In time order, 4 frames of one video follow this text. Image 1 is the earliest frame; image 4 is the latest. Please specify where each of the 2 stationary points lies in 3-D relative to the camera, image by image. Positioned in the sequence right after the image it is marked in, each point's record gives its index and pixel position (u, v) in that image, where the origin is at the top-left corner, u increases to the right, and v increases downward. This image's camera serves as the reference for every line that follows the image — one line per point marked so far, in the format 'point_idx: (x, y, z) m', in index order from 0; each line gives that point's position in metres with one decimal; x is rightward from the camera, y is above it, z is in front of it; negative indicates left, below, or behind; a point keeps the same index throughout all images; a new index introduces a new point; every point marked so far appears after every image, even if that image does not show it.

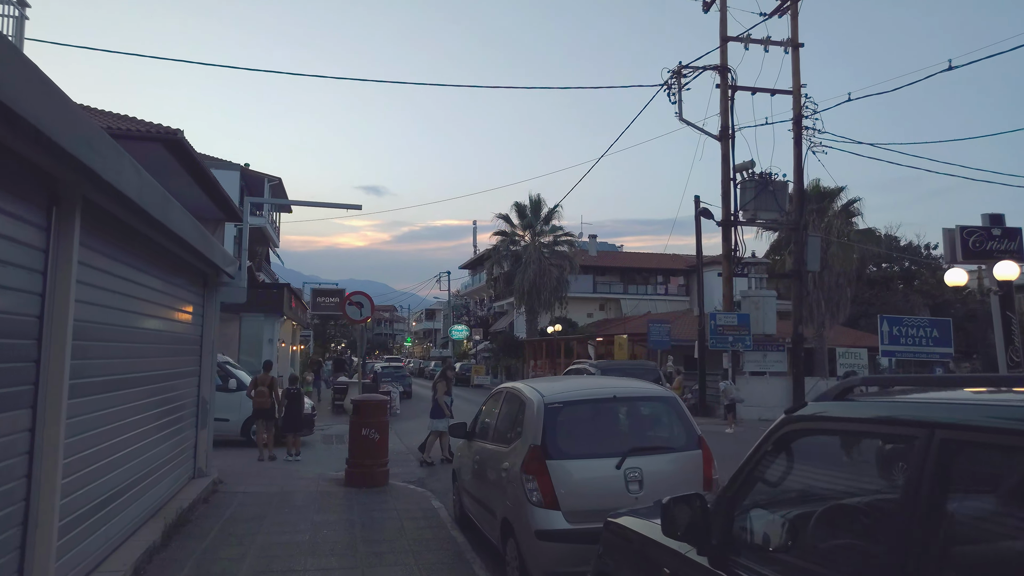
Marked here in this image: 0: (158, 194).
0: (-3.3, +0.8, +7.0) m
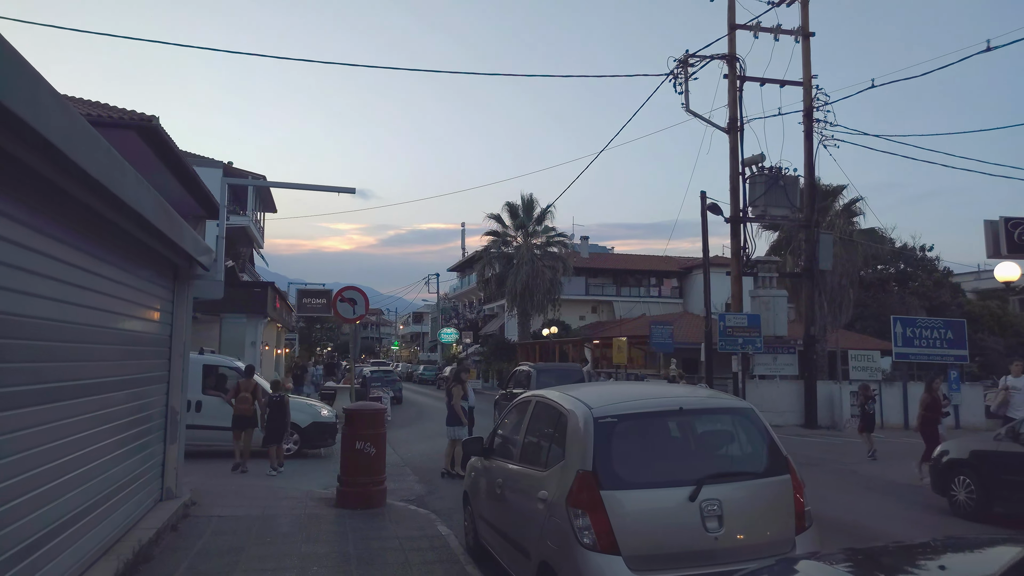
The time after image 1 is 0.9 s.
0: (-3.0, +0.9, +5.8) m
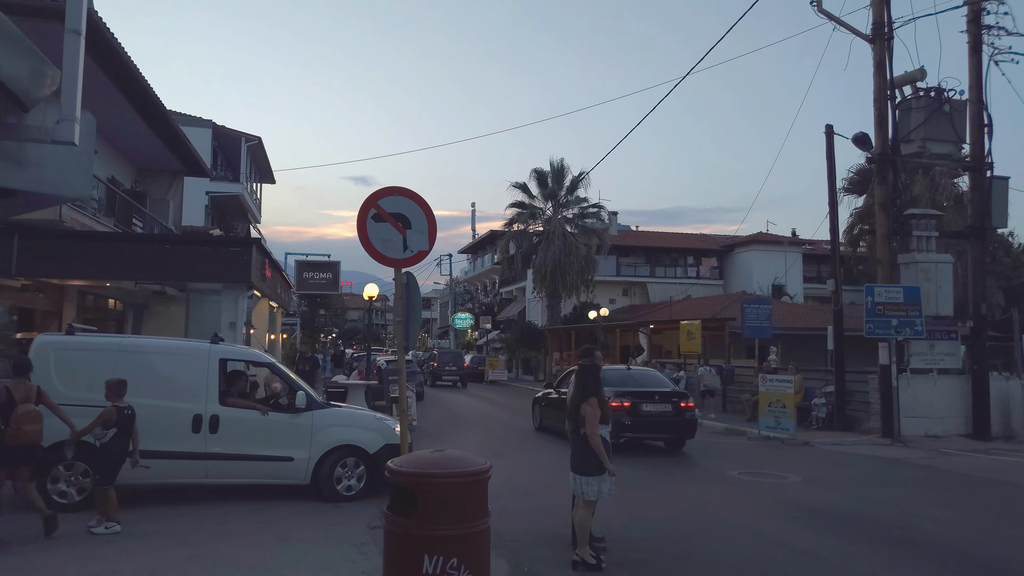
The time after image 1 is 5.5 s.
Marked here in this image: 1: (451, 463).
0: (-1.7, +1.4, +0.5) m
1: (-0.3, -0.8, +3.6) m
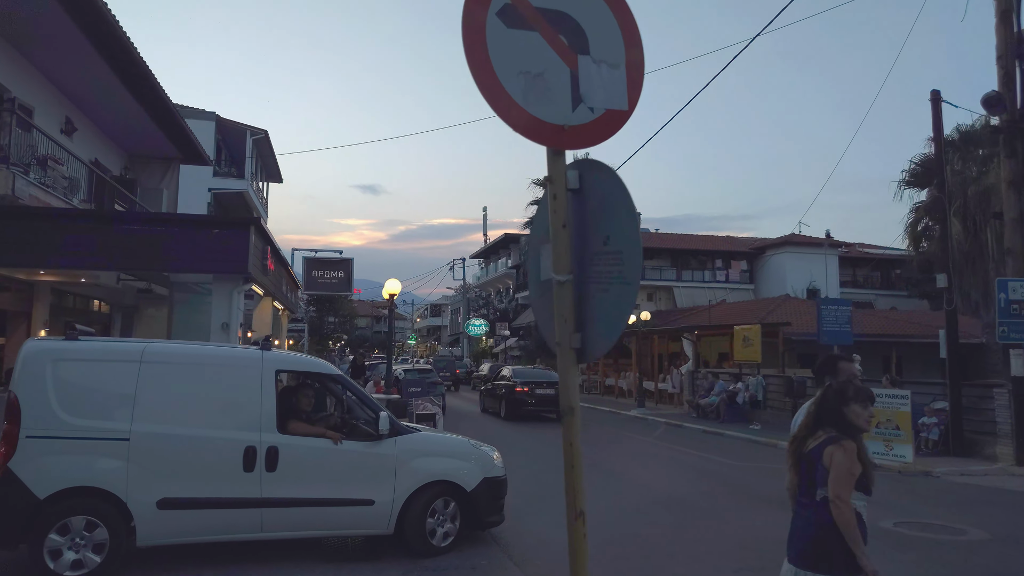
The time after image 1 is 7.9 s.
0: (-1.0, +1.6, -2.1) m
1: (+0.4, -0.6, +1.0) m
